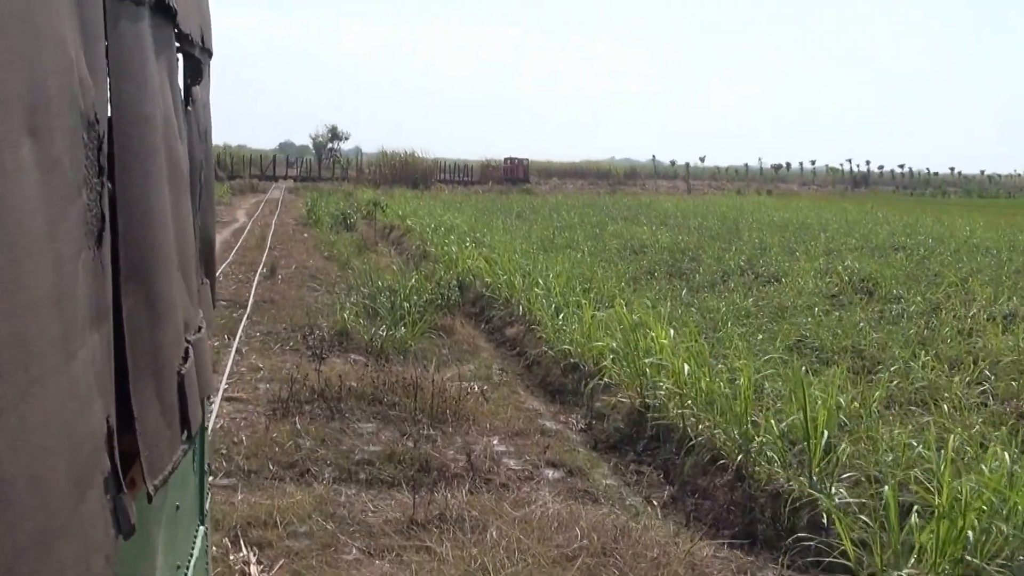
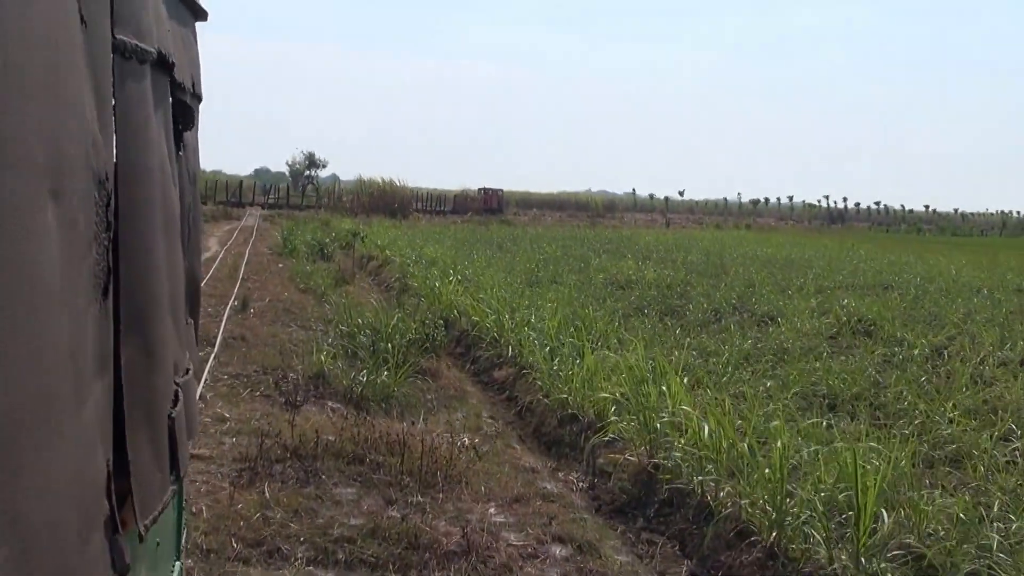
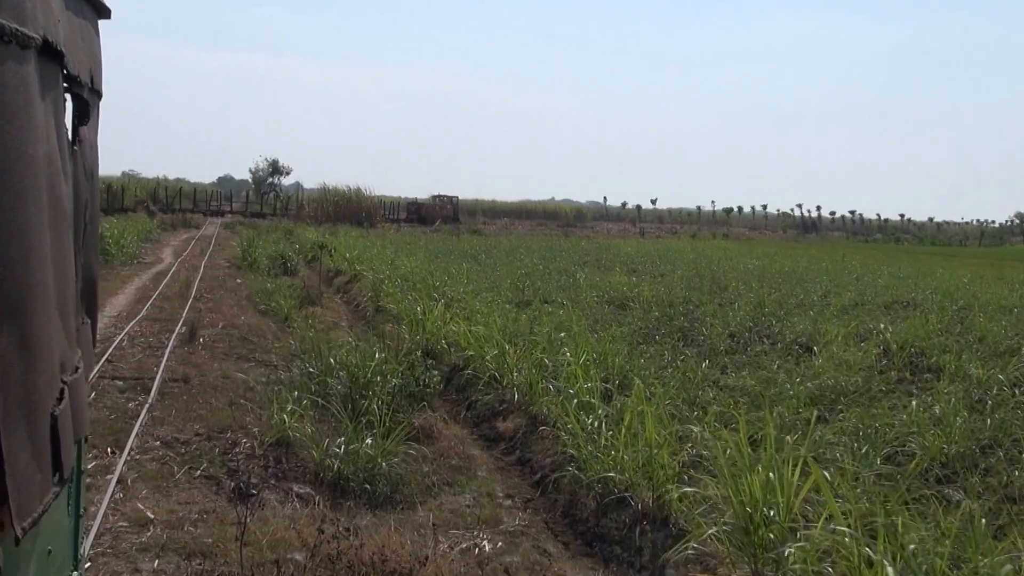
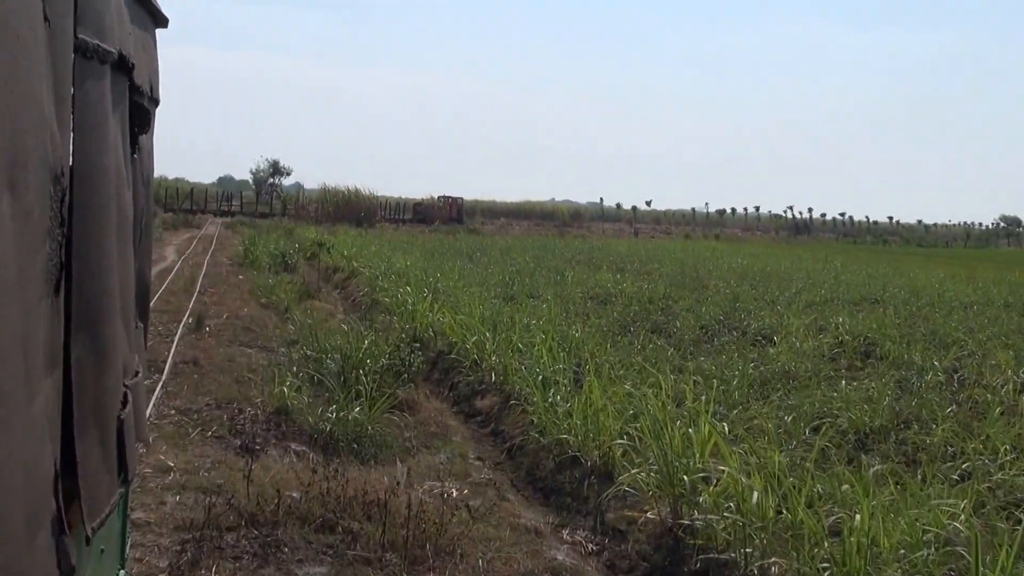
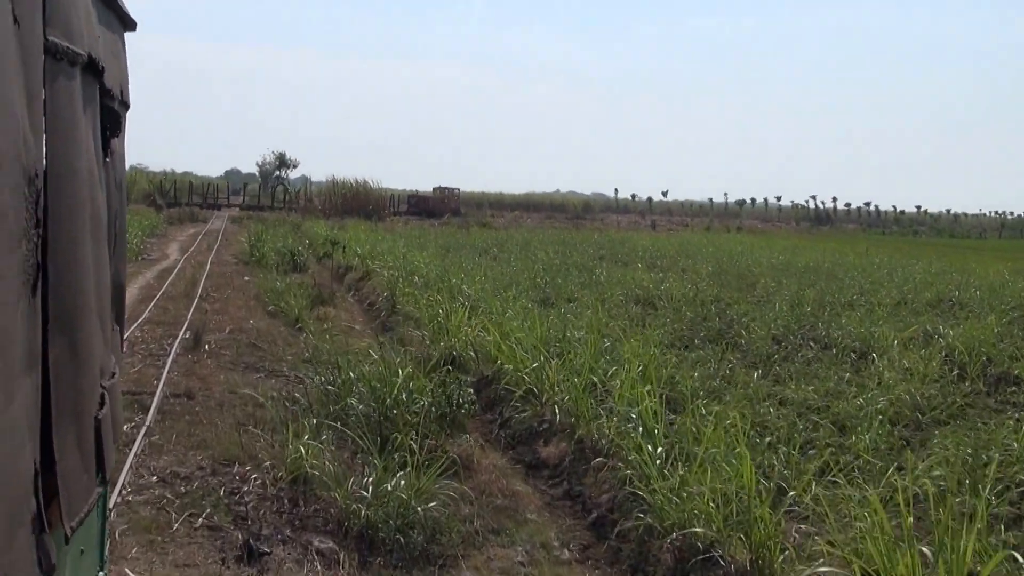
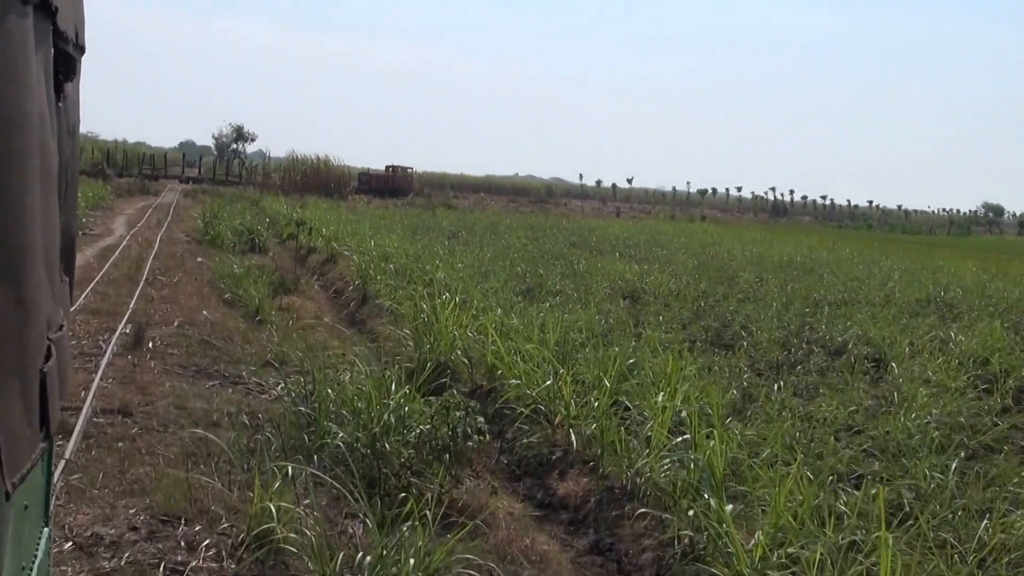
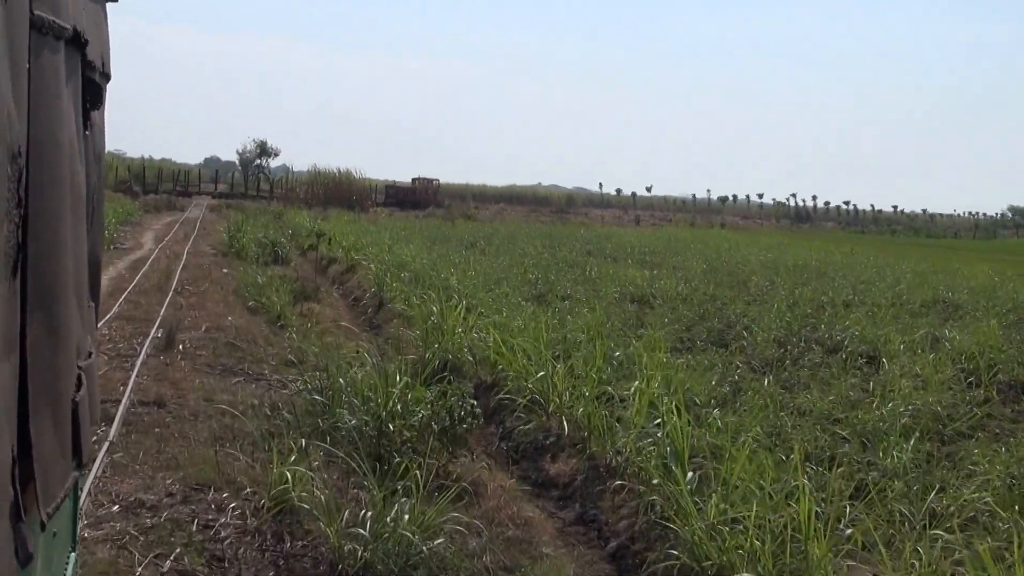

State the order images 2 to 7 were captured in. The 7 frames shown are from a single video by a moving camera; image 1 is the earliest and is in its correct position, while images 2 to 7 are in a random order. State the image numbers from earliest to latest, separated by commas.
2, 4, 3, 5, 7, 6
